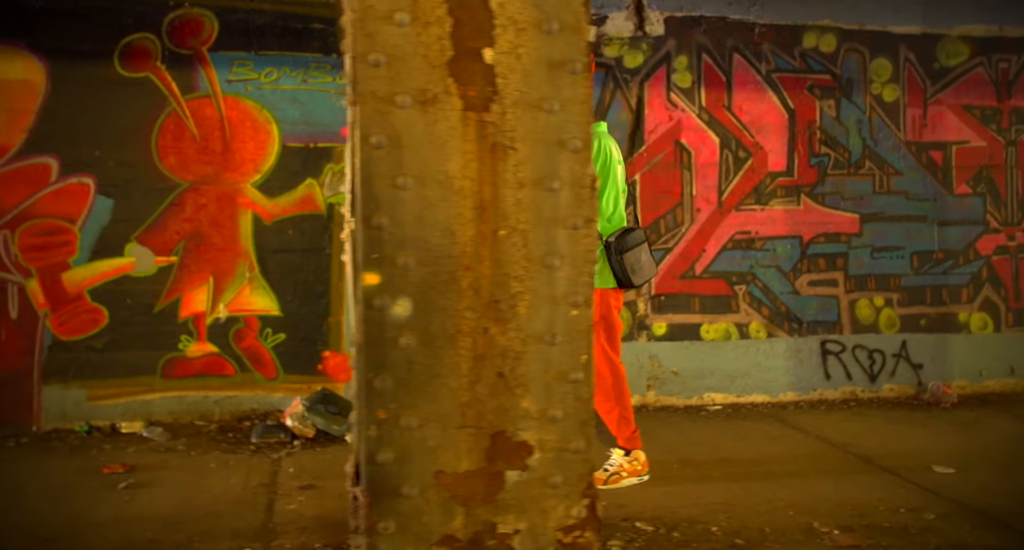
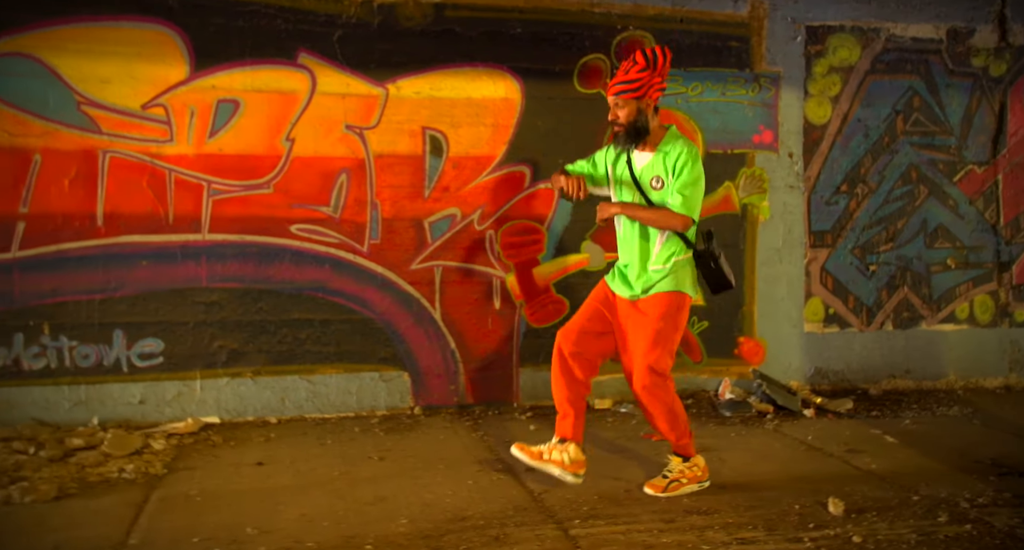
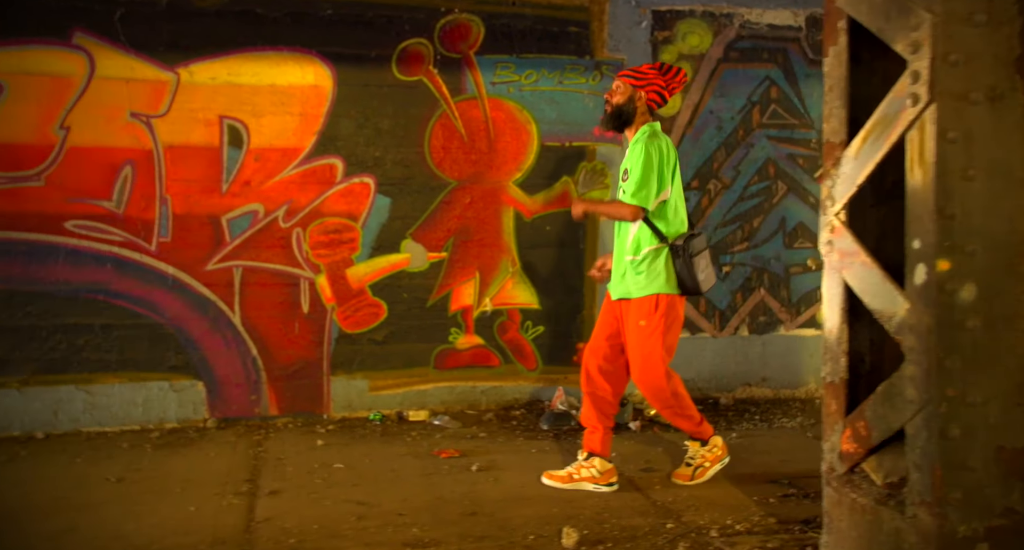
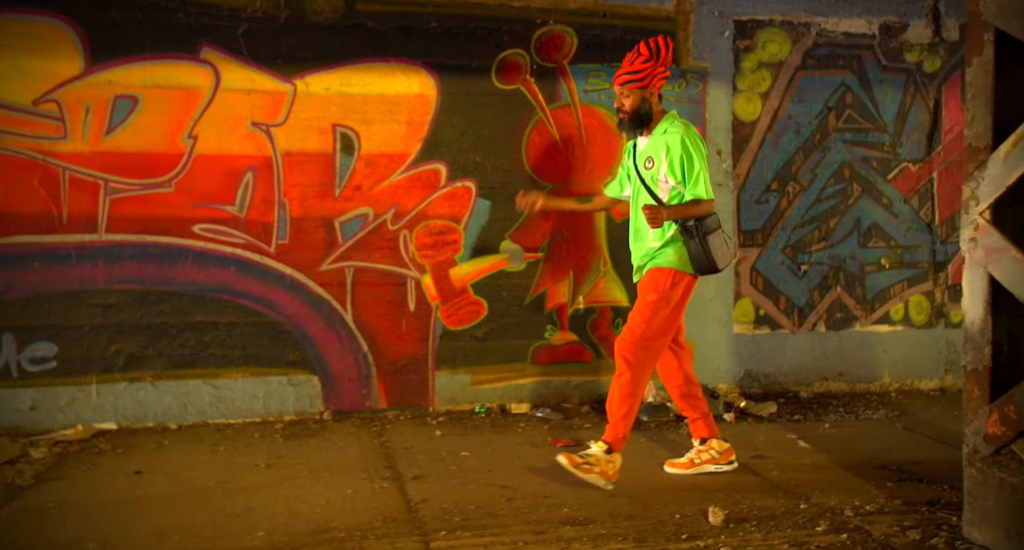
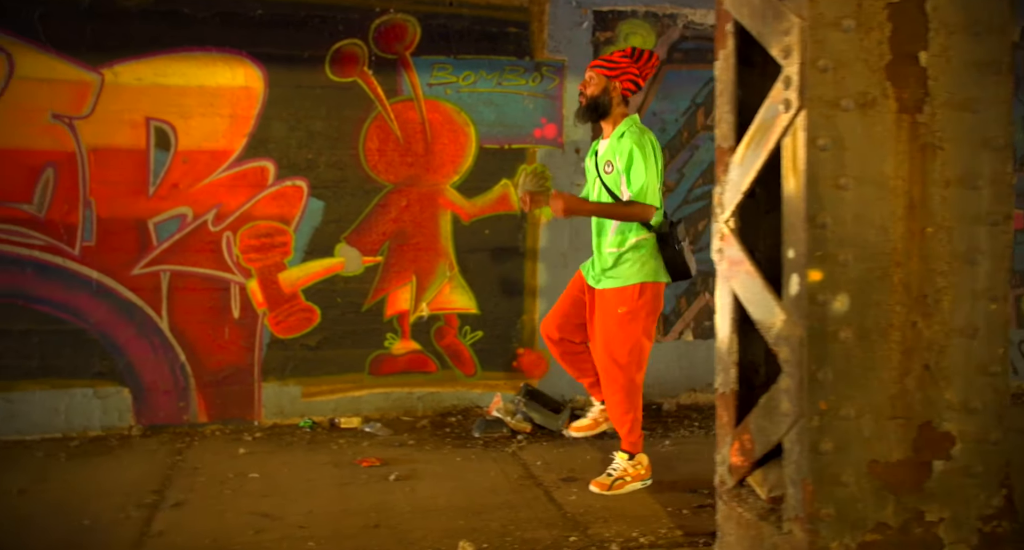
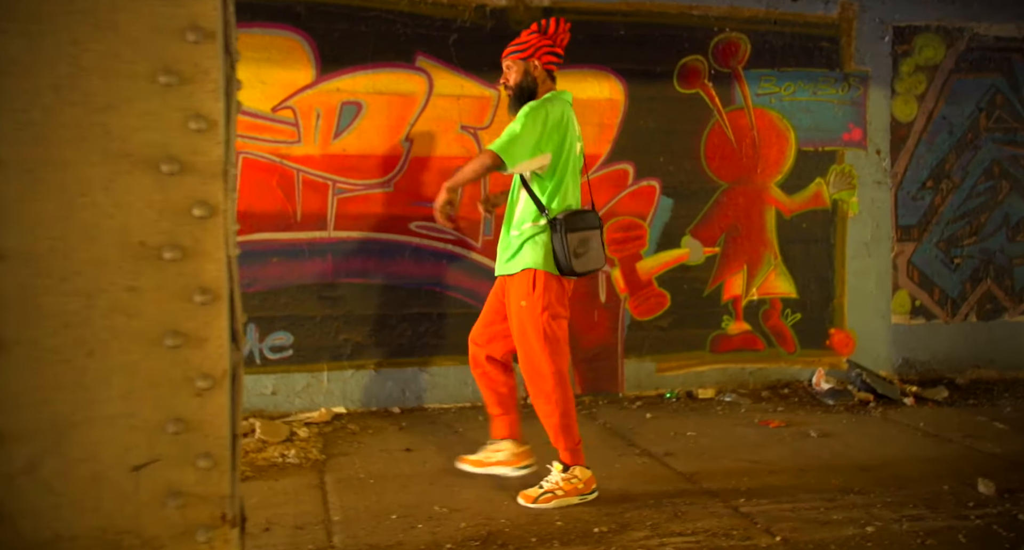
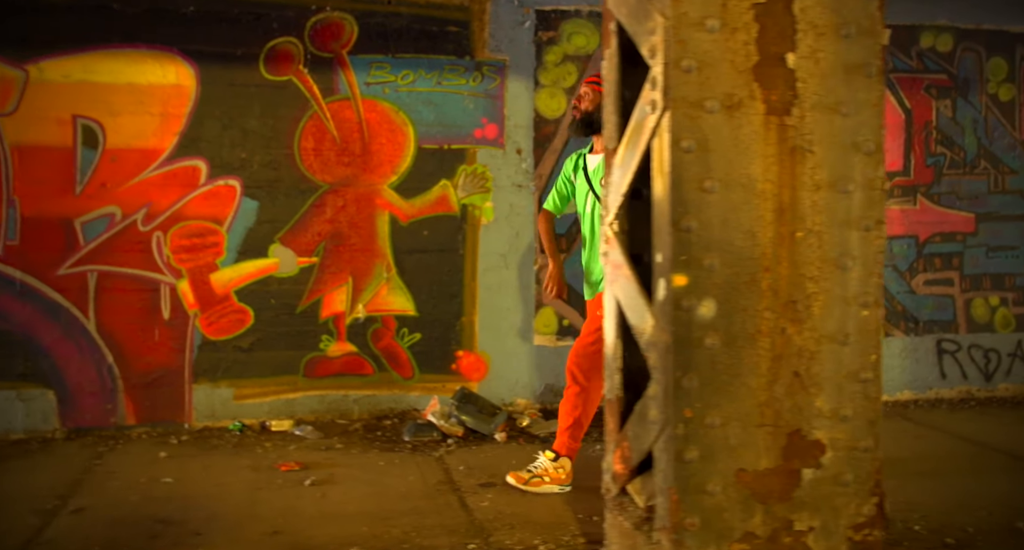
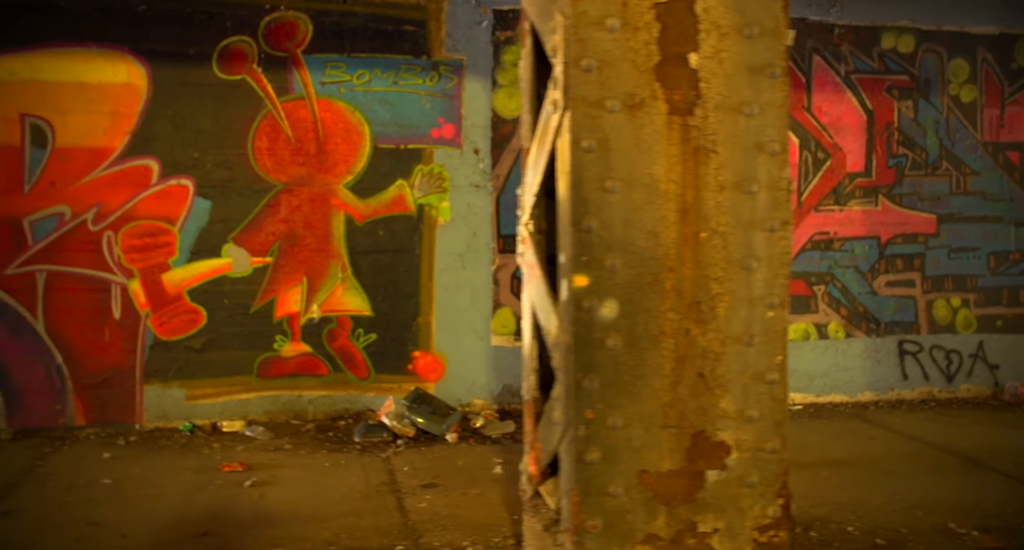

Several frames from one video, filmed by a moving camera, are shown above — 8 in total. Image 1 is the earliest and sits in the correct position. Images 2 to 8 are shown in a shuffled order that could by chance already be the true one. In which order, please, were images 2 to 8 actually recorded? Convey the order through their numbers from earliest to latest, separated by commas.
8, 7, 5, 3, 4, 2, 6
